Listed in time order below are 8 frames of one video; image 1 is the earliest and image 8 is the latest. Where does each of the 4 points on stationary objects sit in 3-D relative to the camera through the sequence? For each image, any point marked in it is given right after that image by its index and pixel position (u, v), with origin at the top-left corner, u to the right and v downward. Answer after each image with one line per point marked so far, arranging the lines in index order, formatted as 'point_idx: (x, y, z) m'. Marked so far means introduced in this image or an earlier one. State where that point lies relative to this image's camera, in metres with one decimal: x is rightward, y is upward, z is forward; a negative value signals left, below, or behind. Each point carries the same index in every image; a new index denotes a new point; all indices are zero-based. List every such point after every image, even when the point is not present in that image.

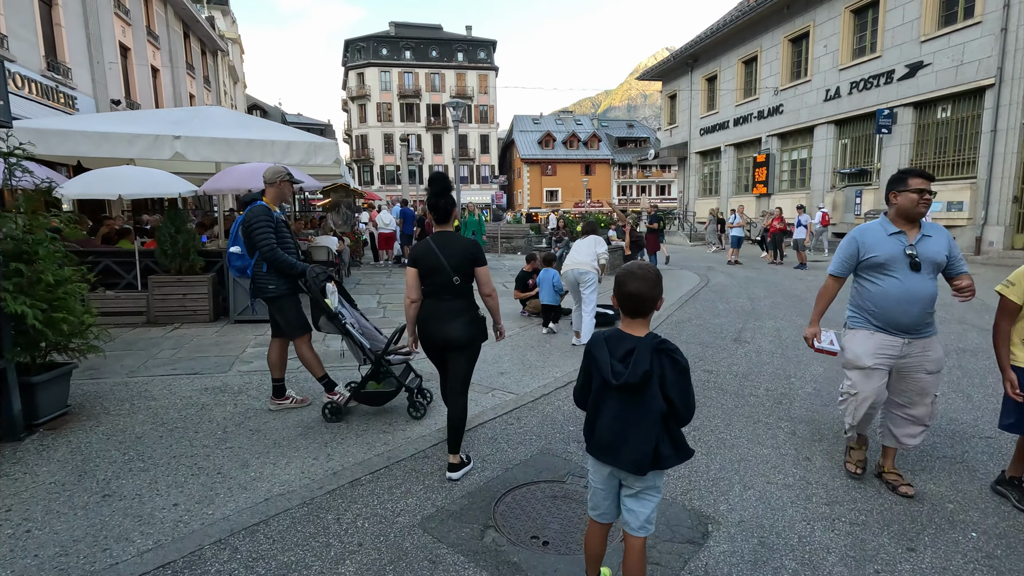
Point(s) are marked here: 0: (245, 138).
0: (-3.9, +2.2, +7.8) m
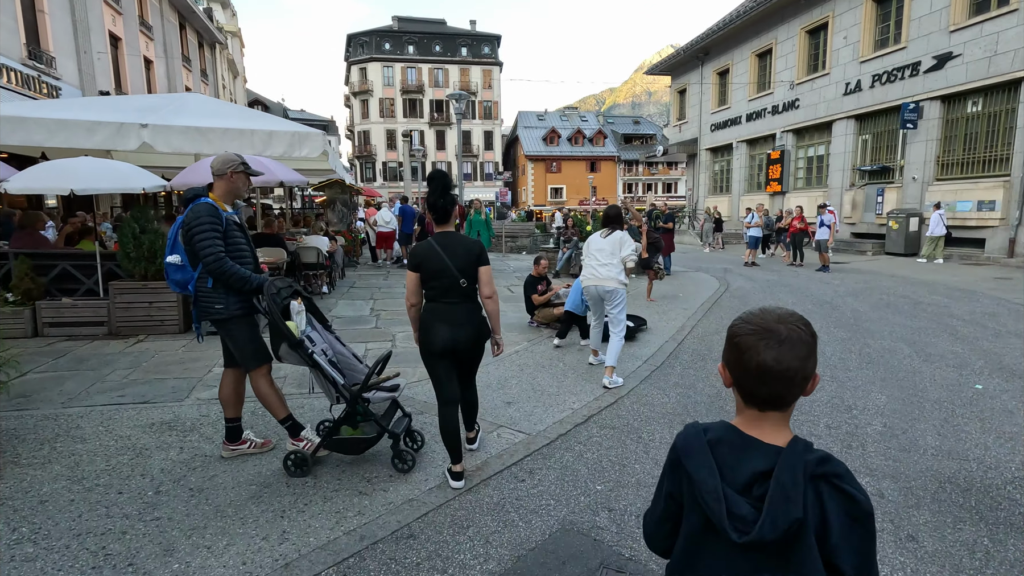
0: (-3.8, +2.1, +7.0) m
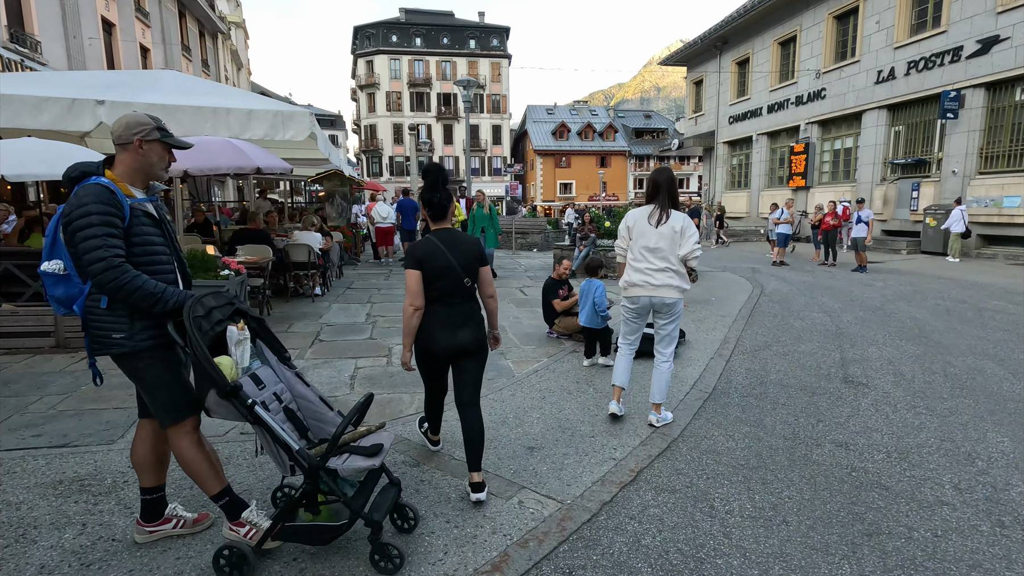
0: (-3.6, +2.1, +6.0) m
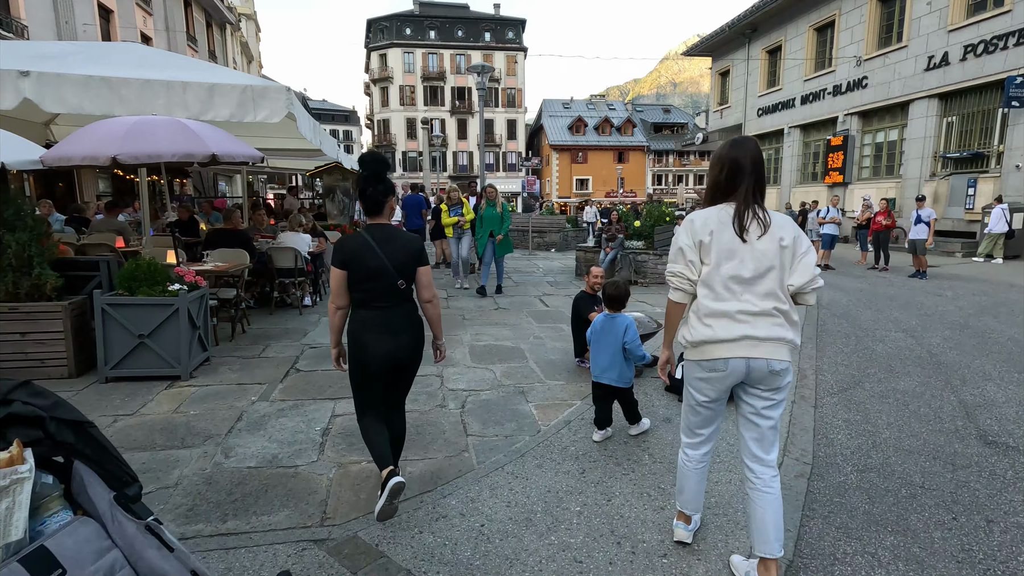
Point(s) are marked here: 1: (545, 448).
0: (-3.4, +1.9, +4.9) m
1: (+0.2, -1.1, +3.5) m
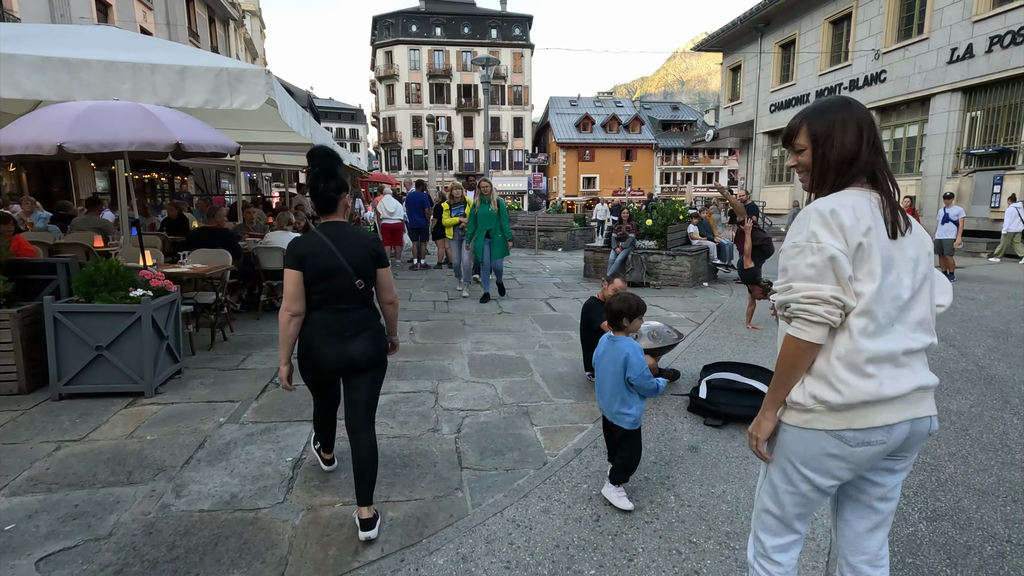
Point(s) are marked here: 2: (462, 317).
0: (-3.4, +1.9, +4.4) m
1: (+0.2, -1.1, +3.0) m
2: (-0.7, -0.4, +7.1) m
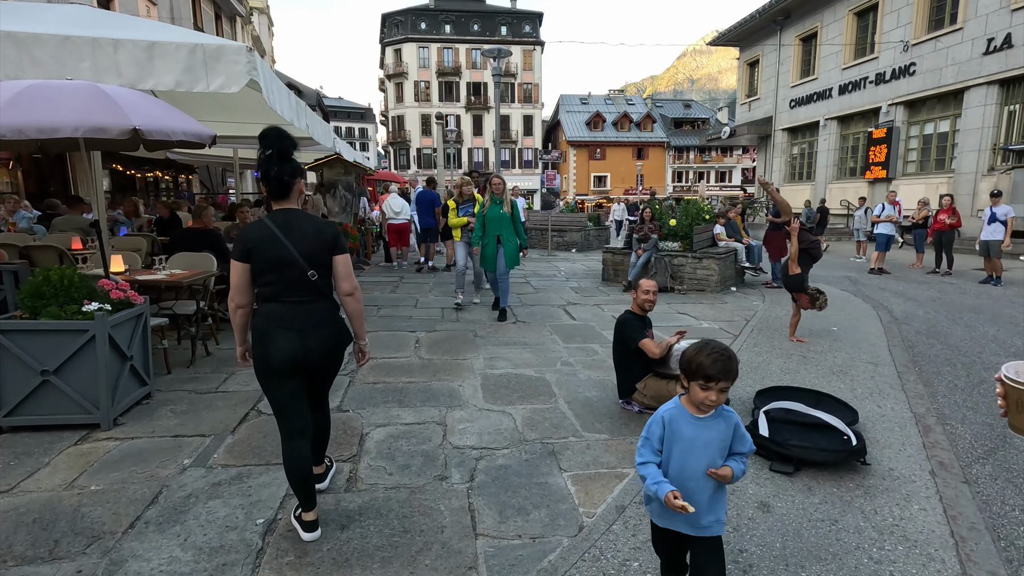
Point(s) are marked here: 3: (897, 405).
0: (-3.2, +1.8, +3.8) m
1: (+0.3, -1.2, +2.3) m
2: (-0.5, -0.5, +6.4) m
3: (+3.0, -0.9, +4.2) m
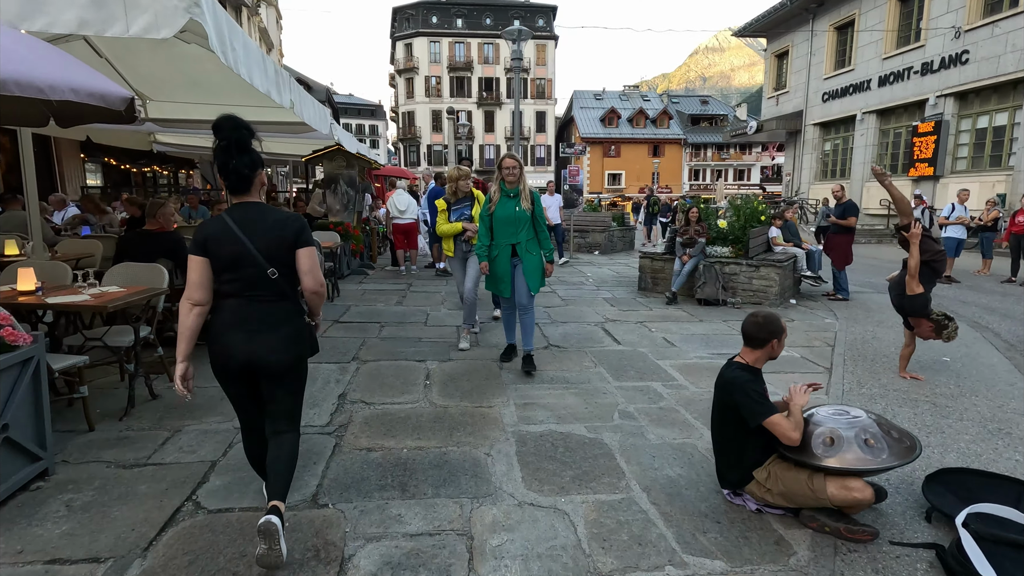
0: (-2.9, +1.6, +2.6) m
1: (+0.6, -1.4, +1.0) m
2: (-0.1, -0.6, +5.1) m
3: (+3.3, -1.1, +2.9) m
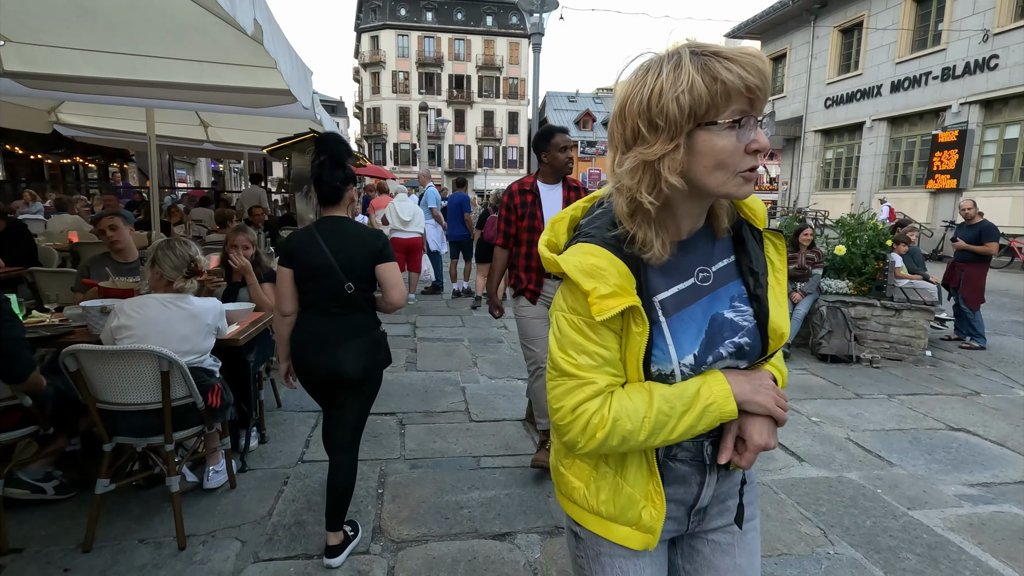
0: (-1.9, +1.1, 0.0) m
1: (+1.7, -1.9, -1.2) m
2: (+0.7, -1.2, +2.8) m
3: (+4.3, -1.7, +0.8) m
